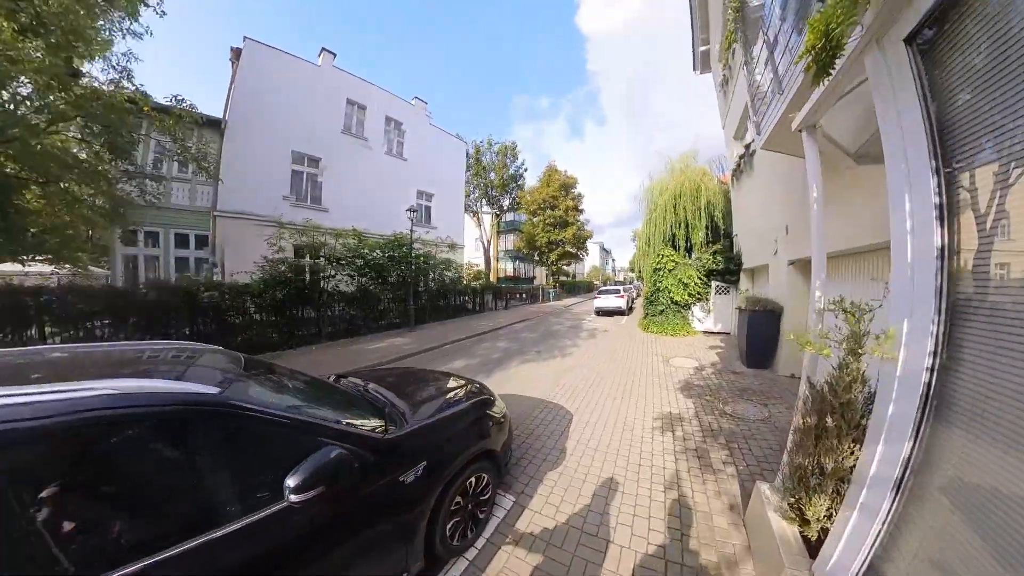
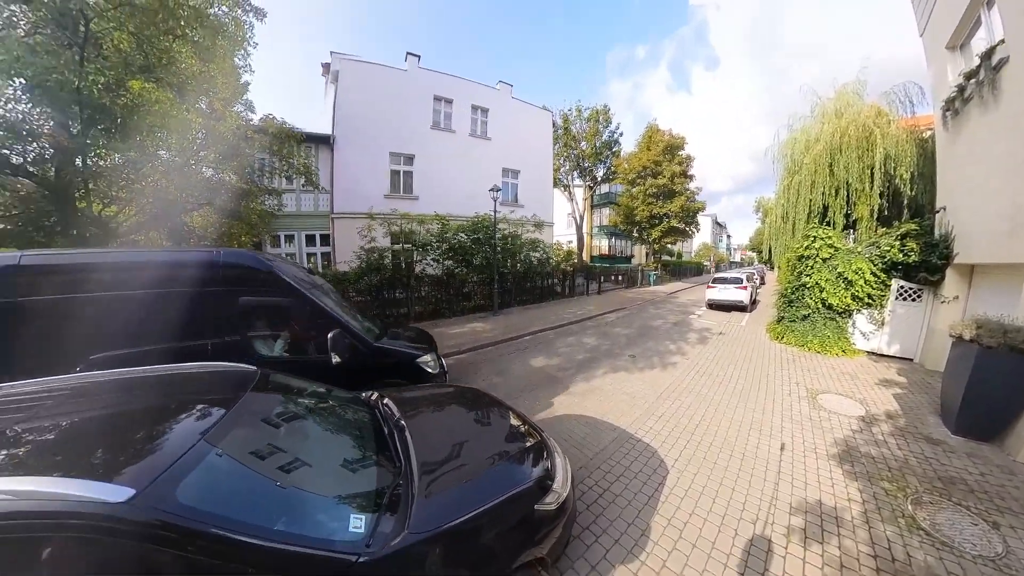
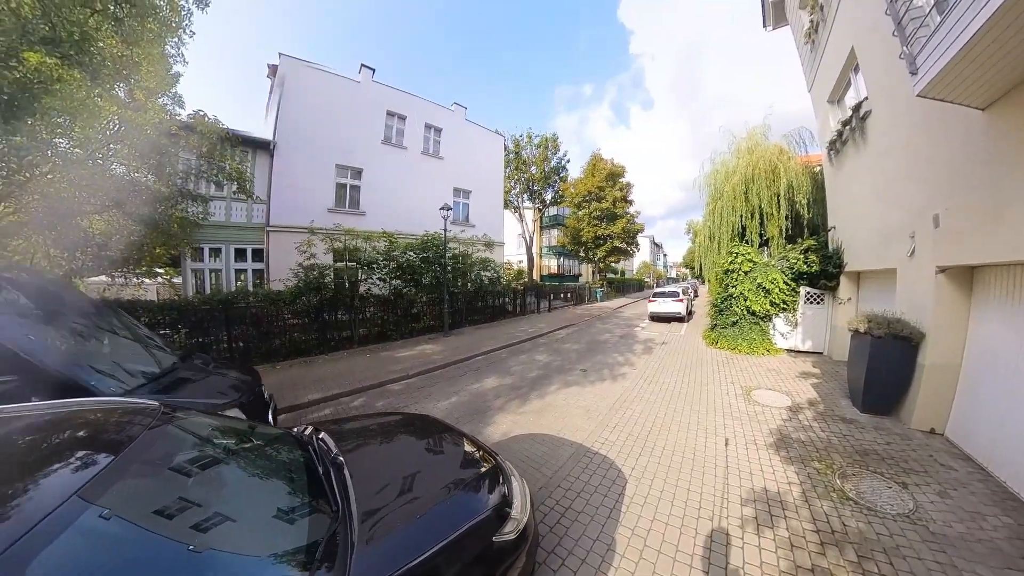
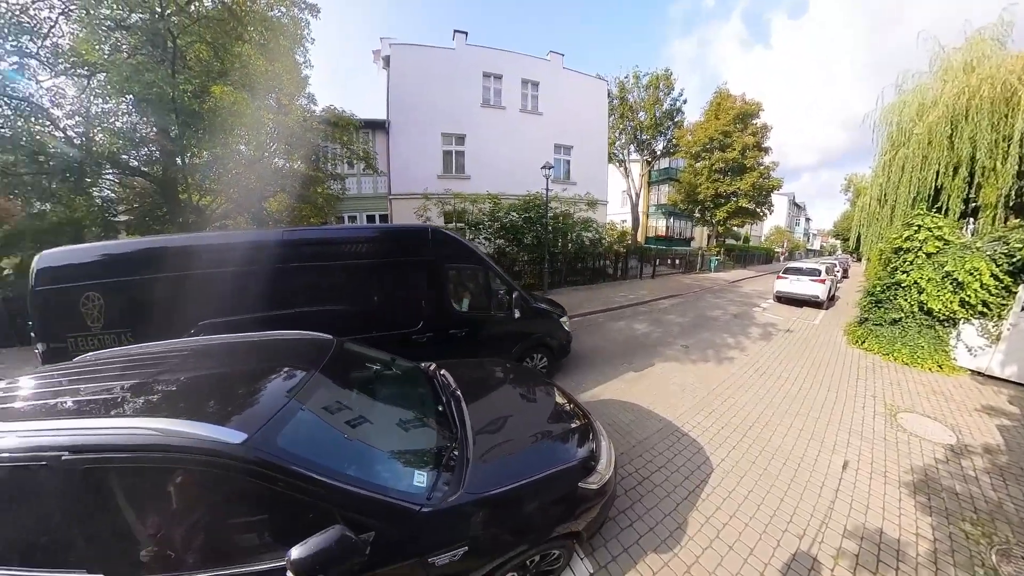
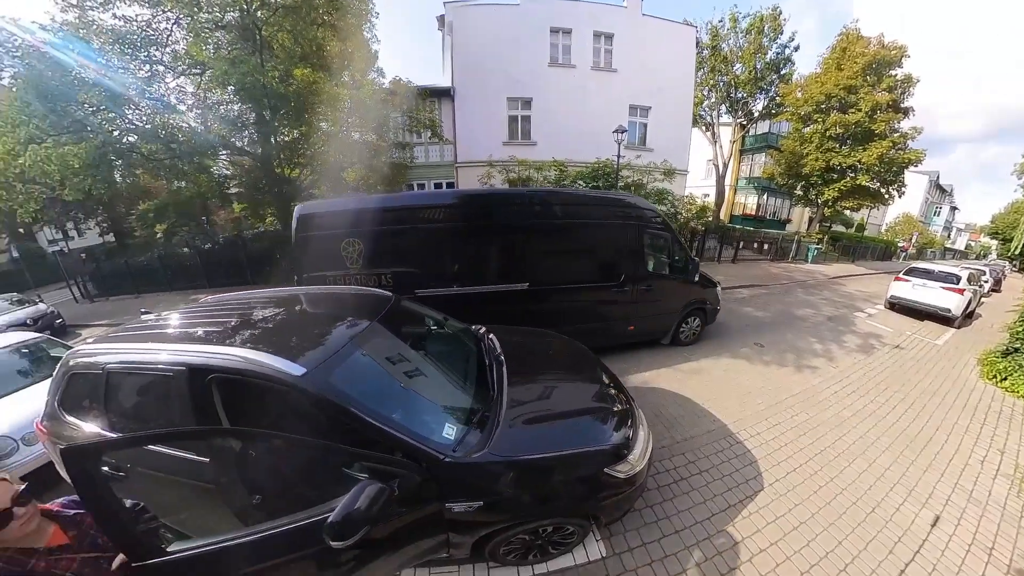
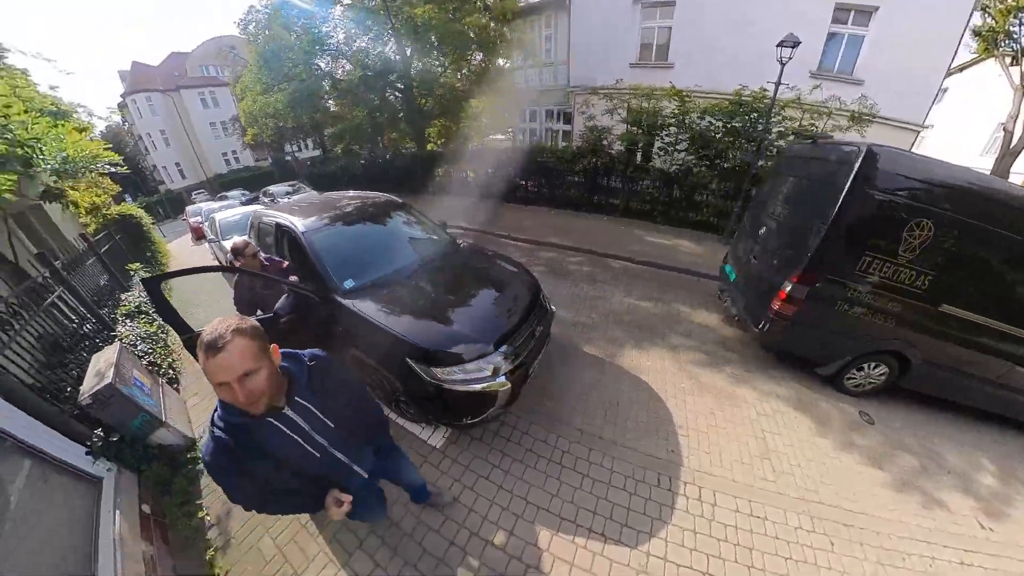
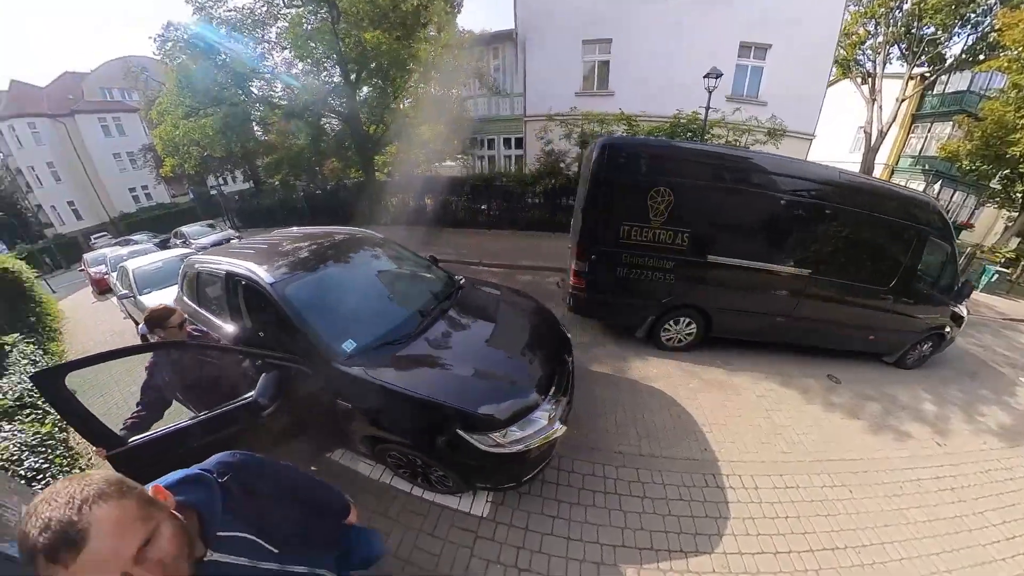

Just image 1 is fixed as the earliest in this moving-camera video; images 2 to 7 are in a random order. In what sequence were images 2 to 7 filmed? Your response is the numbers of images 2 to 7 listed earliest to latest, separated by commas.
3, 2, 4, 5, 7, 6
